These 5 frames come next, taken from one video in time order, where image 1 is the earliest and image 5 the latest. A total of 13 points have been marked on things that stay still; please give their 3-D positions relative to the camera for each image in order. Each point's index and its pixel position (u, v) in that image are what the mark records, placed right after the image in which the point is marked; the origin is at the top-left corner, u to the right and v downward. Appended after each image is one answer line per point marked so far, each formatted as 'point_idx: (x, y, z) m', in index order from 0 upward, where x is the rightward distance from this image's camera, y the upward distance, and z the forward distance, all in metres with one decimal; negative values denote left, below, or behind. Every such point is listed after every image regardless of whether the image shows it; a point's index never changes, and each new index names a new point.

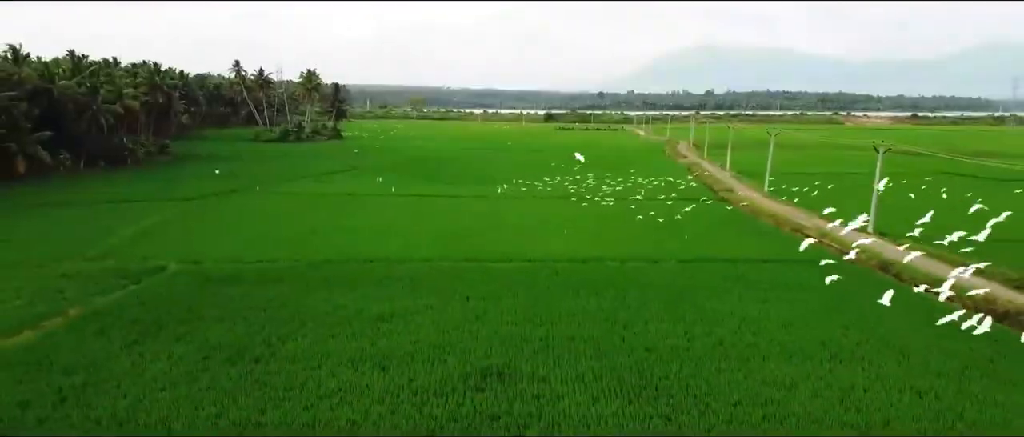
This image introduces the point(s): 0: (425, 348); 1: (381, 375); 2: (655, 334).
0: (-1.3, -2.1, +11.5) m
1: (-1.8, -2.3, +10.2) m
2: (+2.4, -2.0, +12.3) m
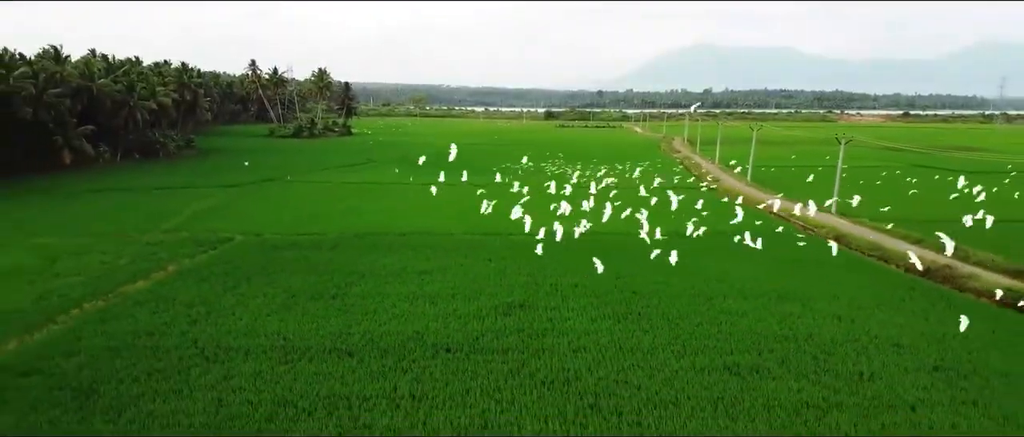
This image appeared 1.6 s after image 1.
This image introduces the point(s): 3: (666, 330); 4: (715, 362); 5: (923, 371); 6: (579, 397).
0: (-1.0, -1.5, +14.6) m
1: (-1.5, -1.7, +13.3) m
2: (+2.8, -1.4, +15.4) m
3: (+2.6, -1.9, +12.1) m
4: (+3.1, -2.2, +10.8) m
5: (+6.3, -2.3, +10.8) m
6: (+0.9, -2.4, +9.6) m
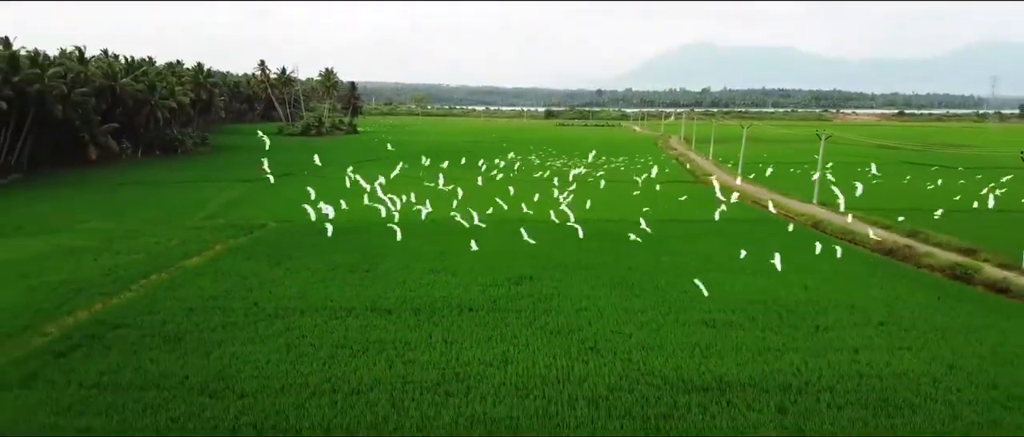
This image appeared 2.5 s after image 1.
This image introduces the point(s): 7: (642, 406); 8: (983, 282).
0: (-0.8, -1.1, +16.7) m
1: (-1.2, -1.3, +15.4) m
2: (+3.0, -1.0, +17.5) m
3: (+2.9, -1.6, +14.2) m
4: (+3.3, -1.8, +12.9) m
5: (+6.5, -1.9, +12.8) m
6: (+1.2, -2.0, +11.6) m
7: (+1.7, -2.4, +9.2) m
8: (+10.7, -1.4, +16.0) m
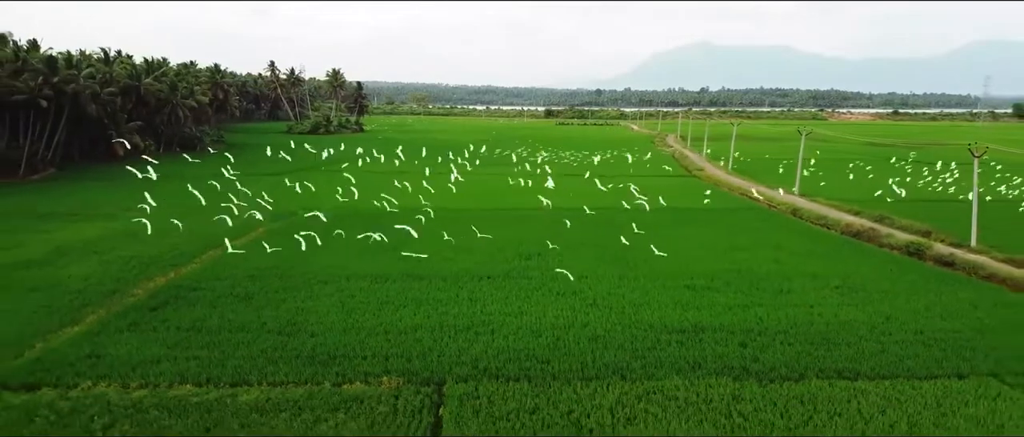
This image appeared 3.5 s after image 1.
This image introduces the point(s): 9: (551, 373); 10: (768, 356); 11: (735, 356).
0: (-0.5, -0.7, +19.0) m
1: (-1.0, -0.9, +17.7) m
2: (+3.3, -0.6, +19.8) m
3: (+3.1, -1.1, +16.6) m
4: (+3.6, -1.4, +15.2) m
5: (+6.8, -1.5, +15.2) m
6: (+1.4, -1.6, +14.0) m
7: (+2.0, -2.0, +11.6) m
8: (+10.9, -1.0, +18.4) m
9: (+0.6, -2.2, +10.3) m
10: (+4.0, -2.1, +11.0) m
11: (+3.5, -2.1, +11.0) m
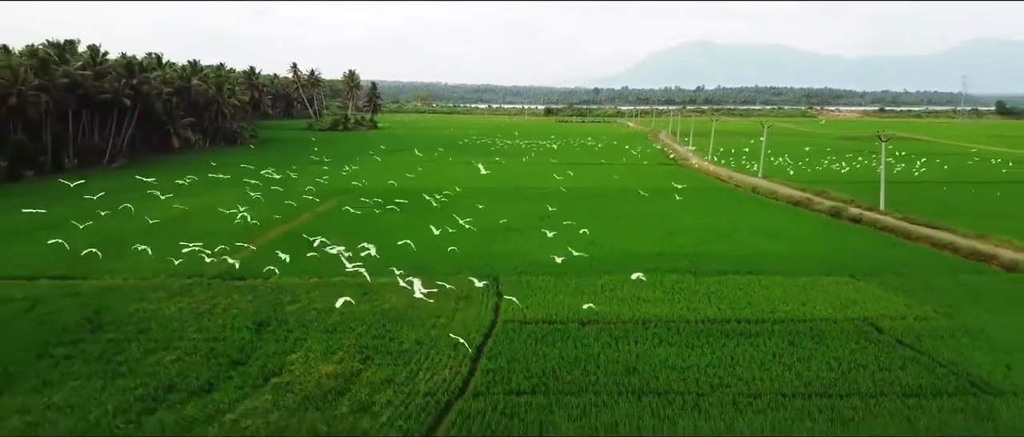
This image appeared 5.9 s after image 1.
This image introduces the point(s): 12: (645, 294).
0: (+0.1, +0.3, +25.0) m
1: (-0.3, +0.1, +23.7) m
2: (+3.9, +0.4, +25.8) m
3: (+3.8, -0.1, +22.5) m
4: (+4.2, -0.4, +21.2) m
5: (+7.4, -0.5, +21.2) m
6: (+2.1, -0.6, +19.9) m
7: (+2.6, -1.0, +17.5) m
8: (+11.6, +0.1, +24.4) m
9: (+1.2, -1.2, +16.3) m
10: (+4.6, -1.1, +17.0) m
11: (+4.1, -1.1, +17.0) m
12: (+2.7, -1.5, +14.5) m
